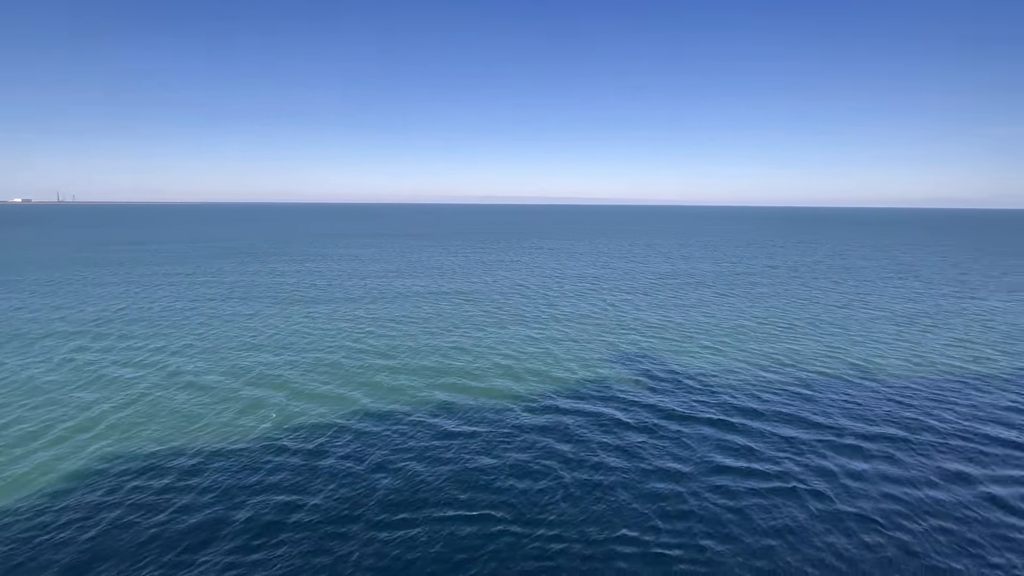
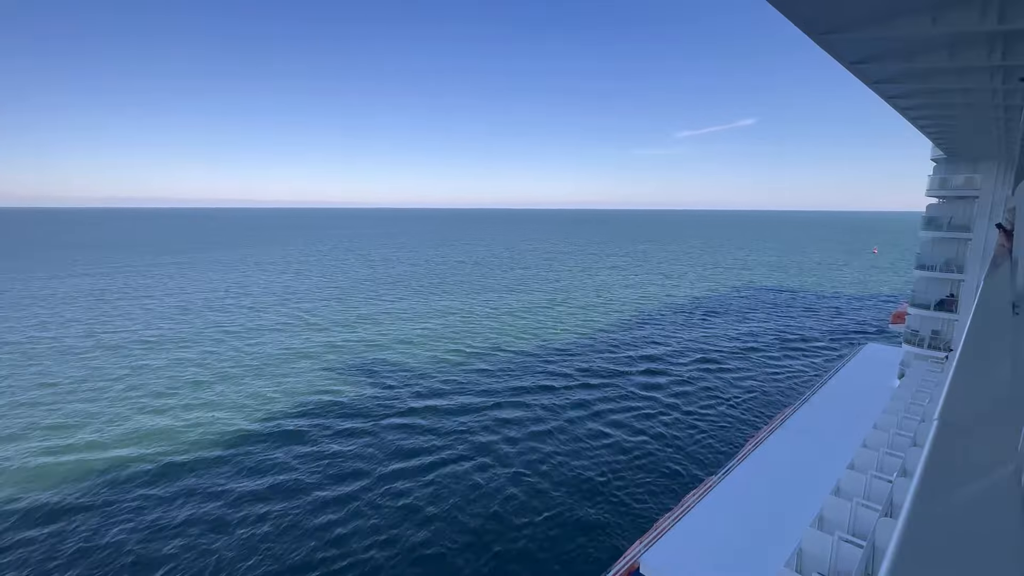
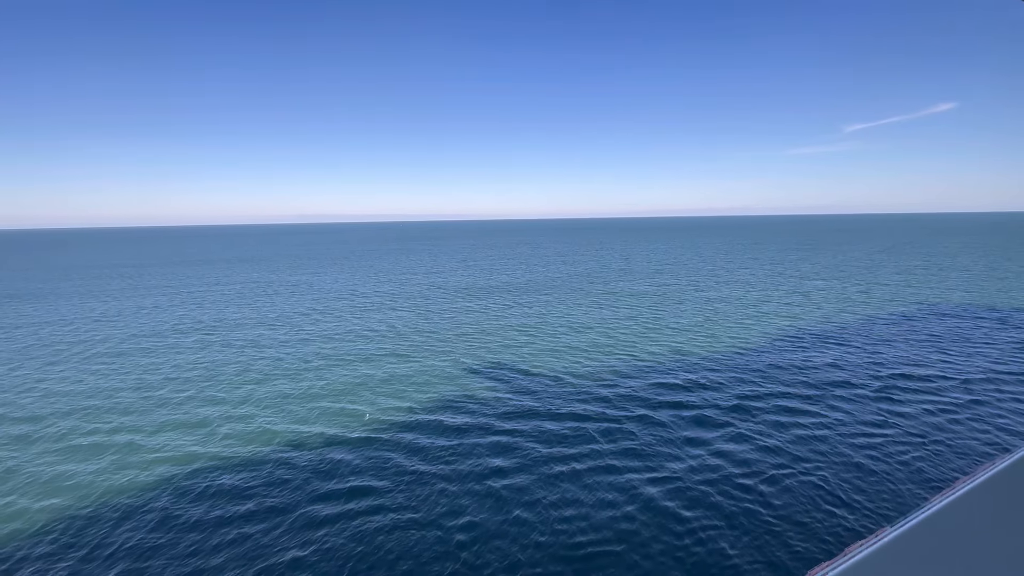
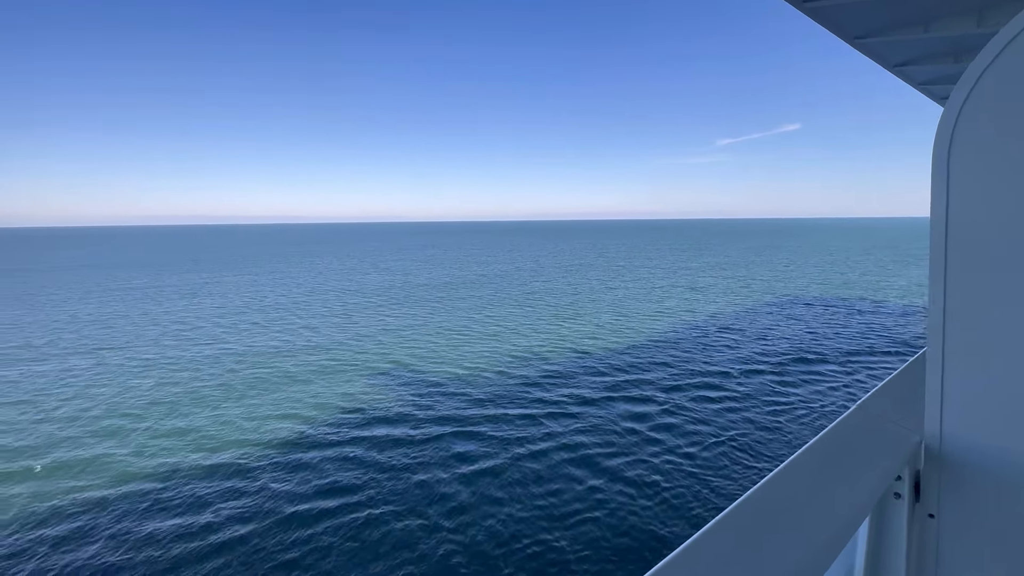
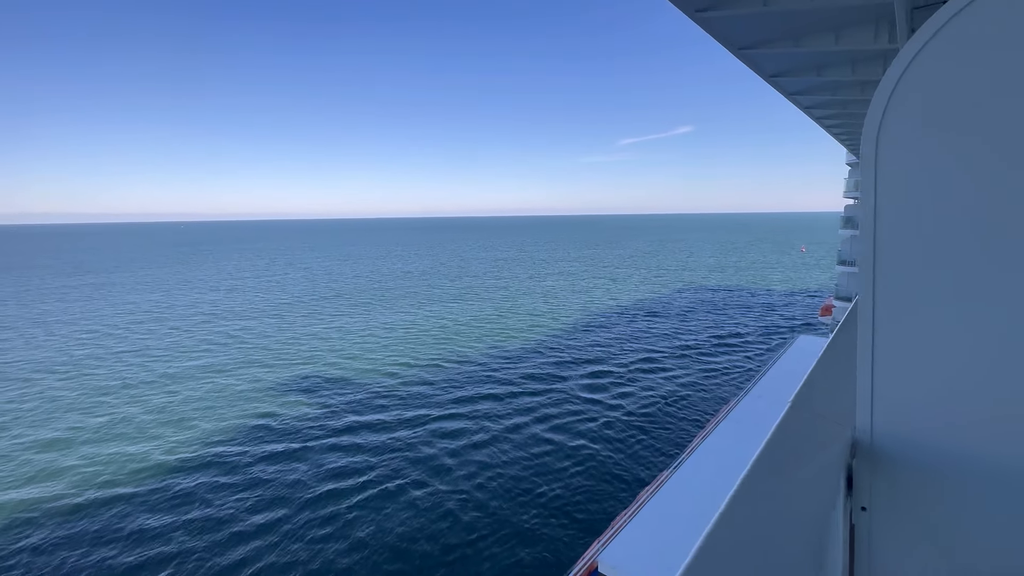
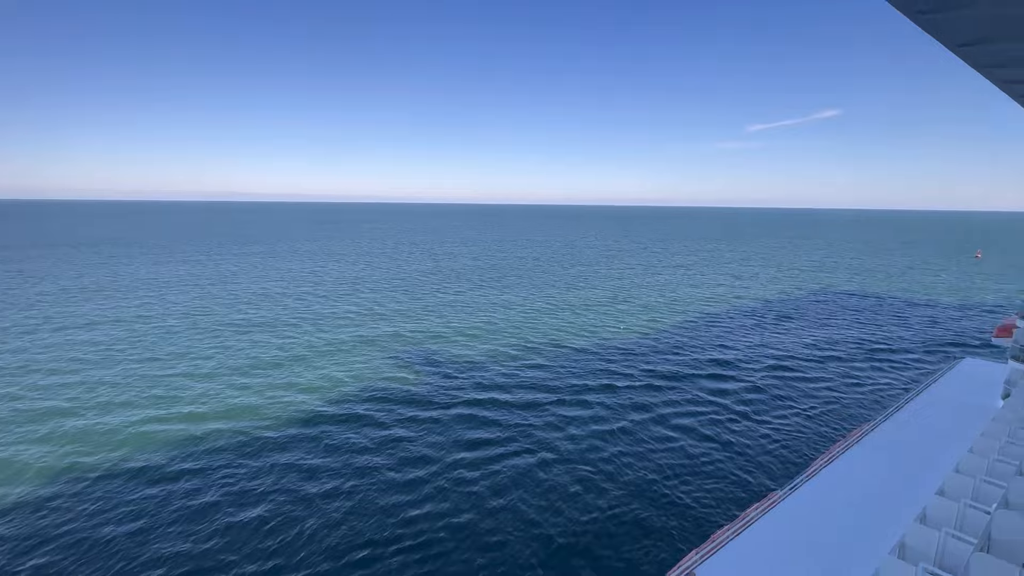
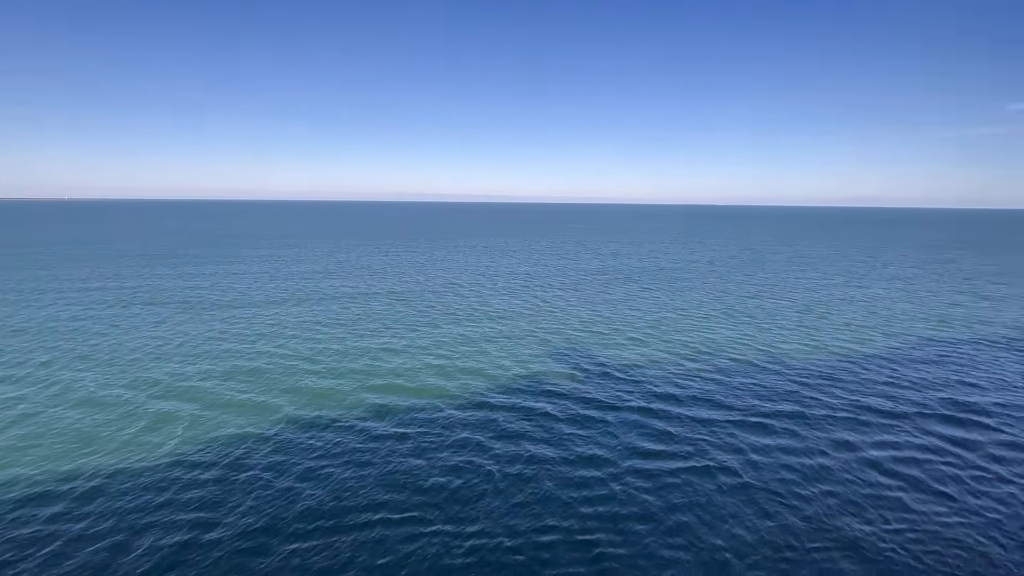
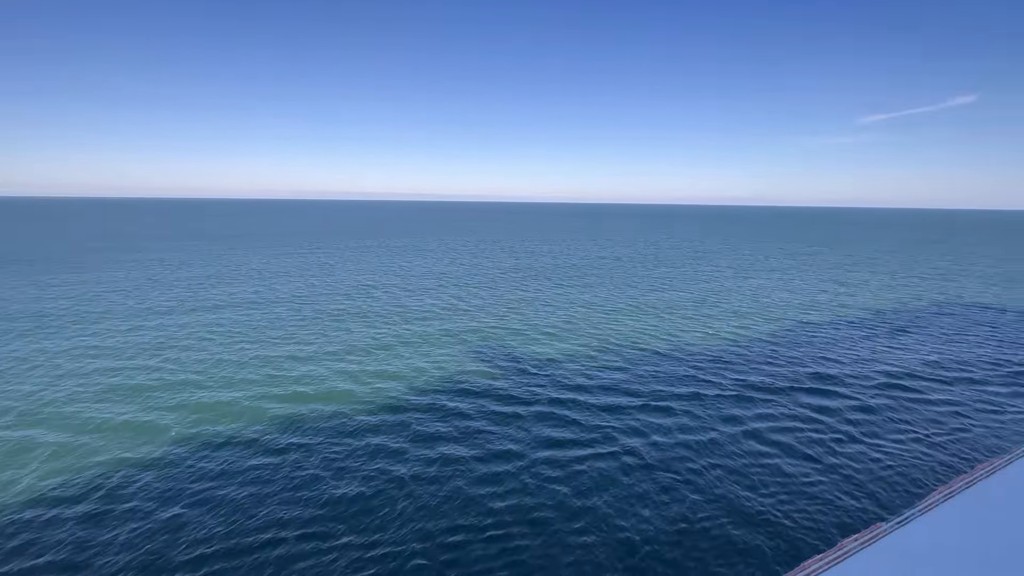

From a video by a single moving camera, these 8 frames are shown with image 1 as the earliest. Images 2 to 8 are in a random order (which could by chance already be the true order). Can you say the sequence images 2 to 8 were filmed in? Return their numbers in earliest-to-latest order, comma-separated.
7, 8, 6, 2, 5, 4, 3
